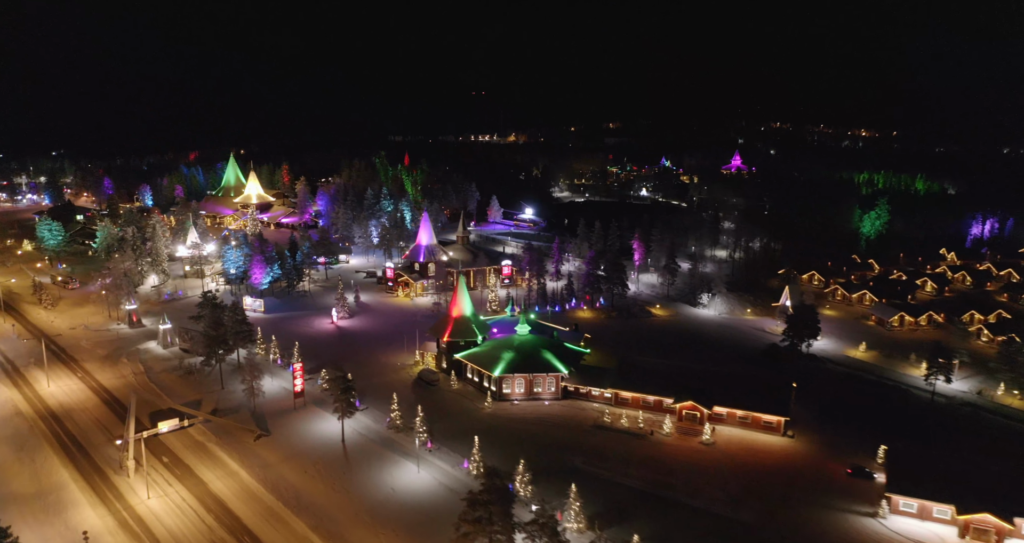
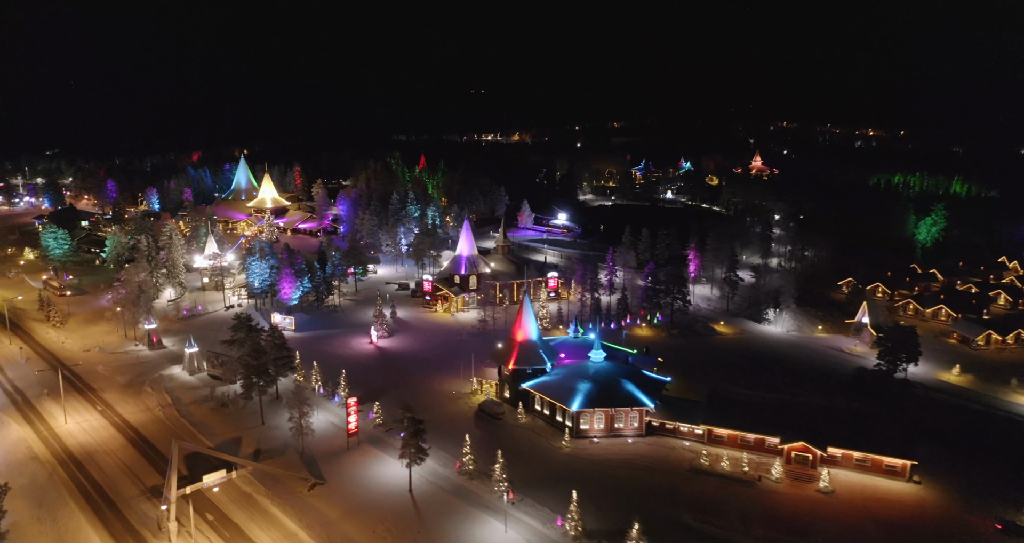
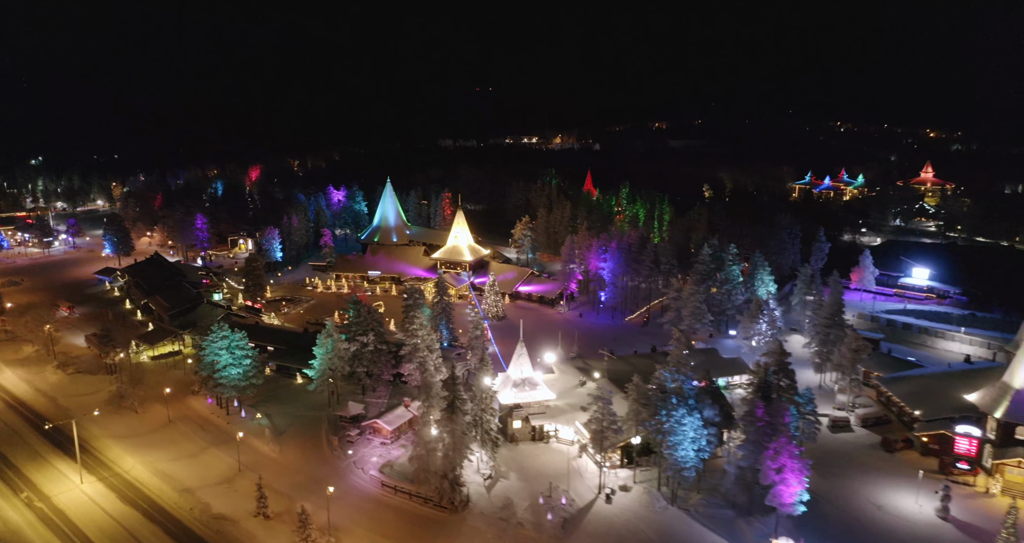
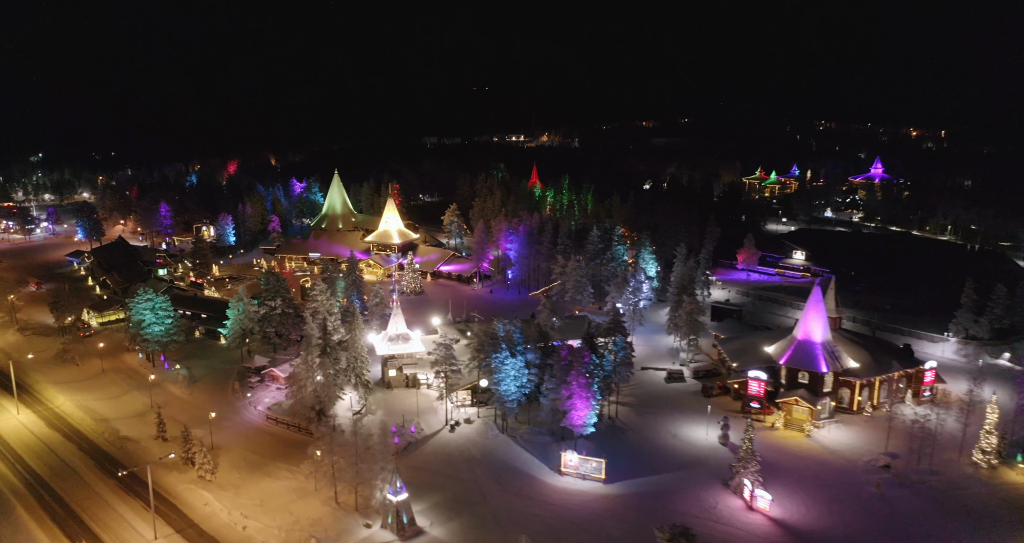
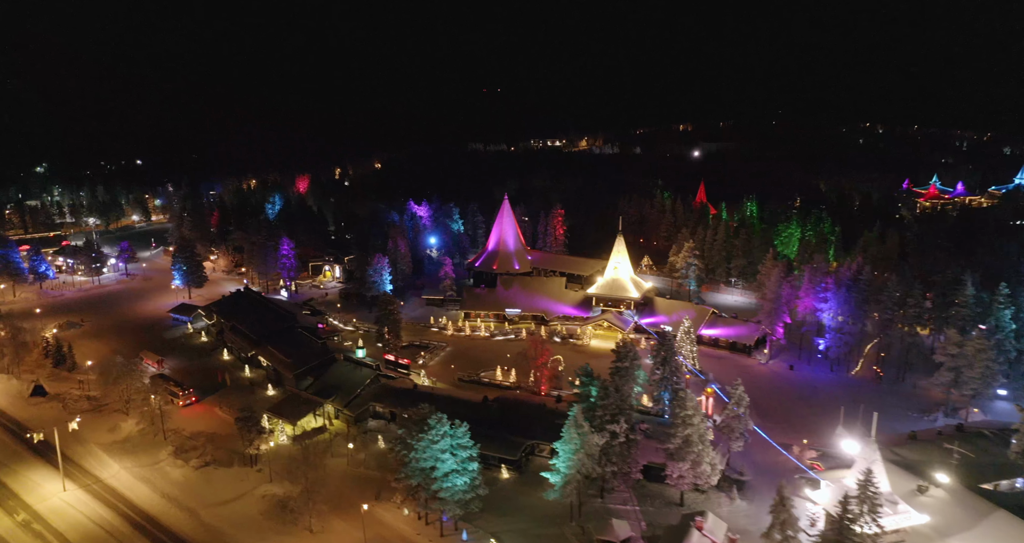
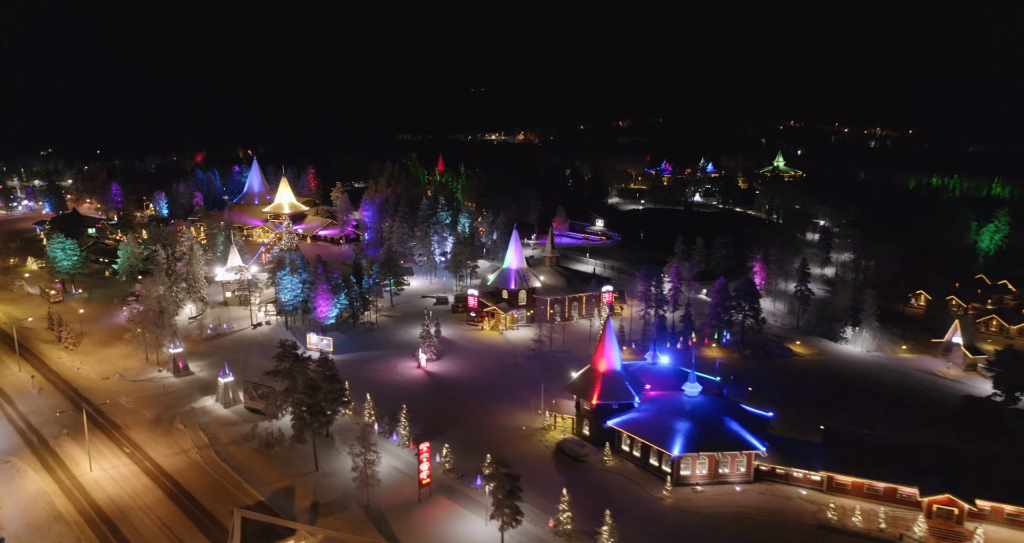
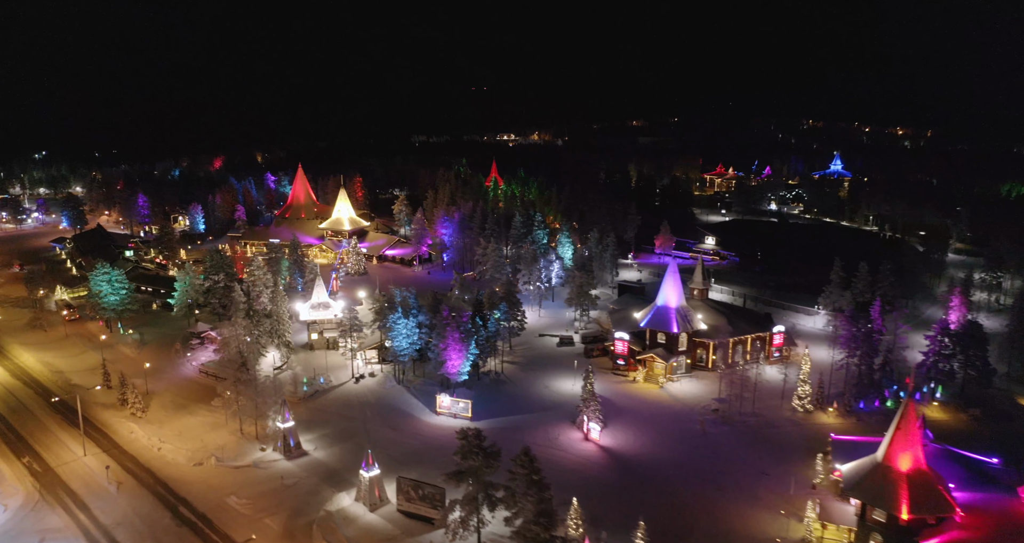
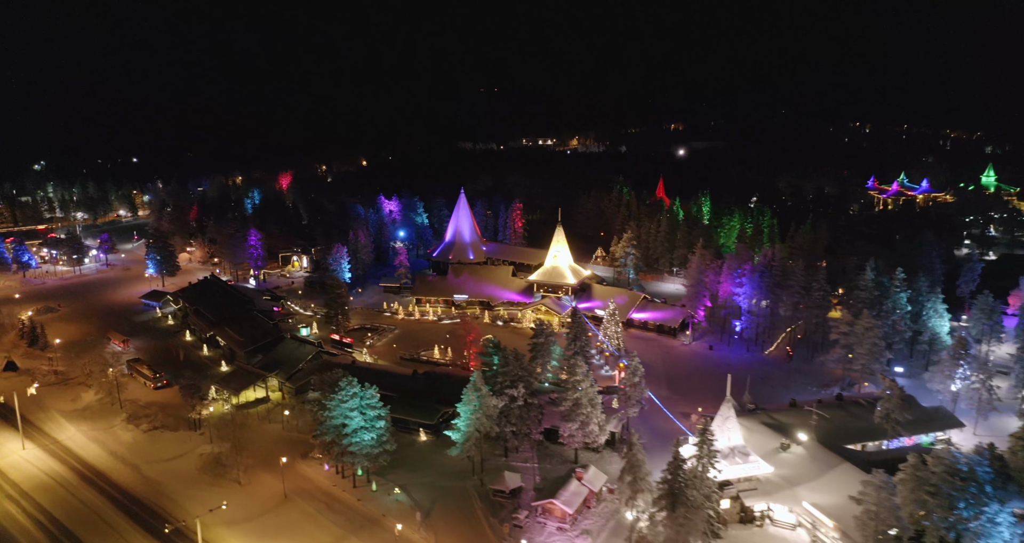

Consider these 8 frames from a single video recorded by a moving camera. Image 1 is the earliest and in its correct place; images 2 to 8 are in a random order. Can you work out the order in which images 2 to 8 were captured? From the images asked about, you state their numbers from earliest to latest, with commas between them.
2, 6, 7, 4, 3, 8, 5
